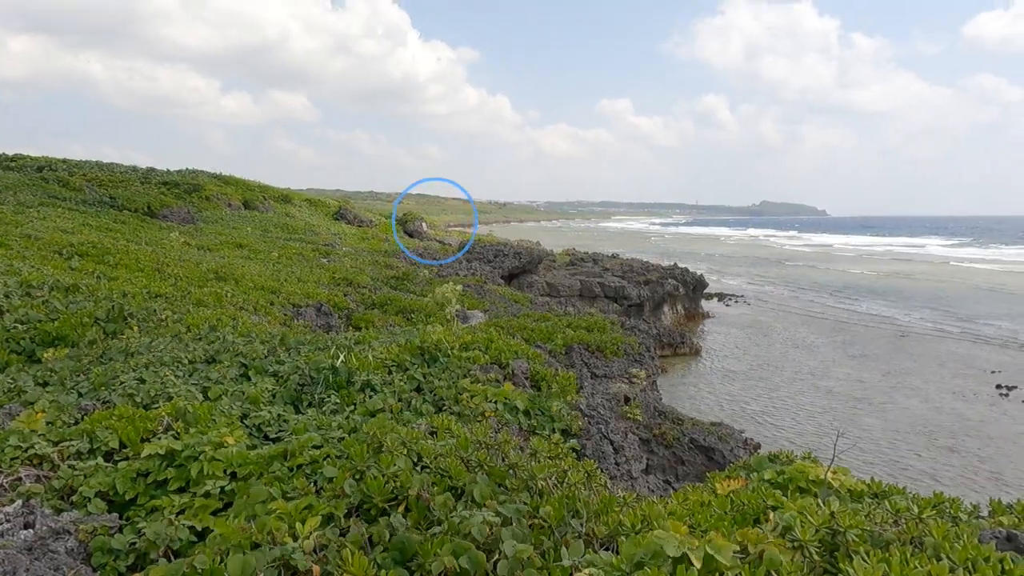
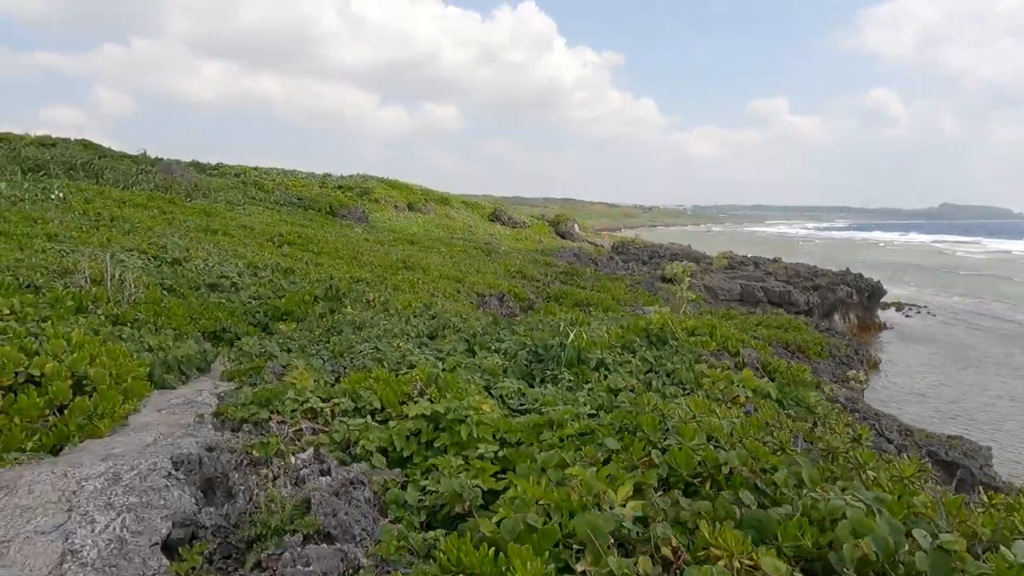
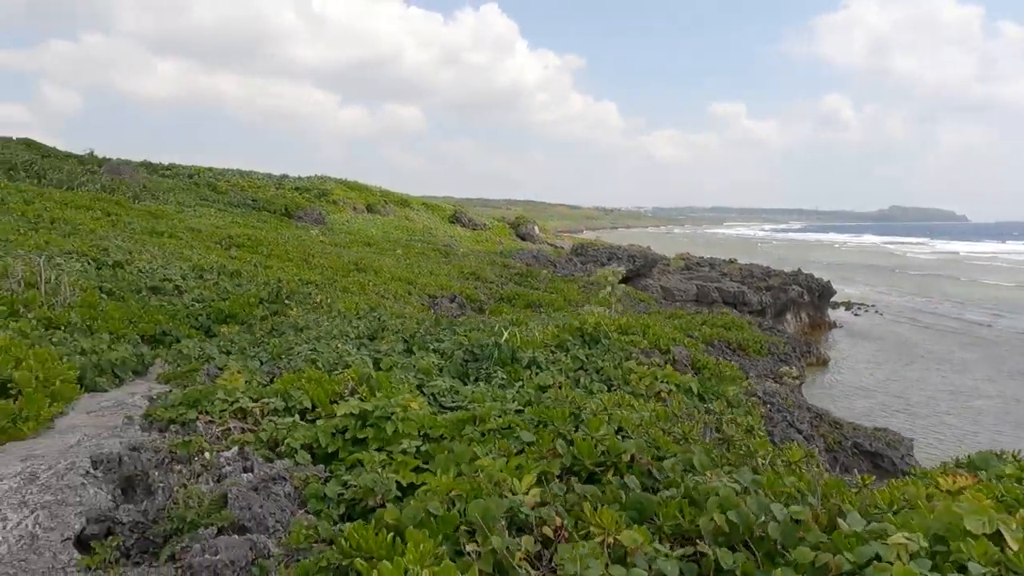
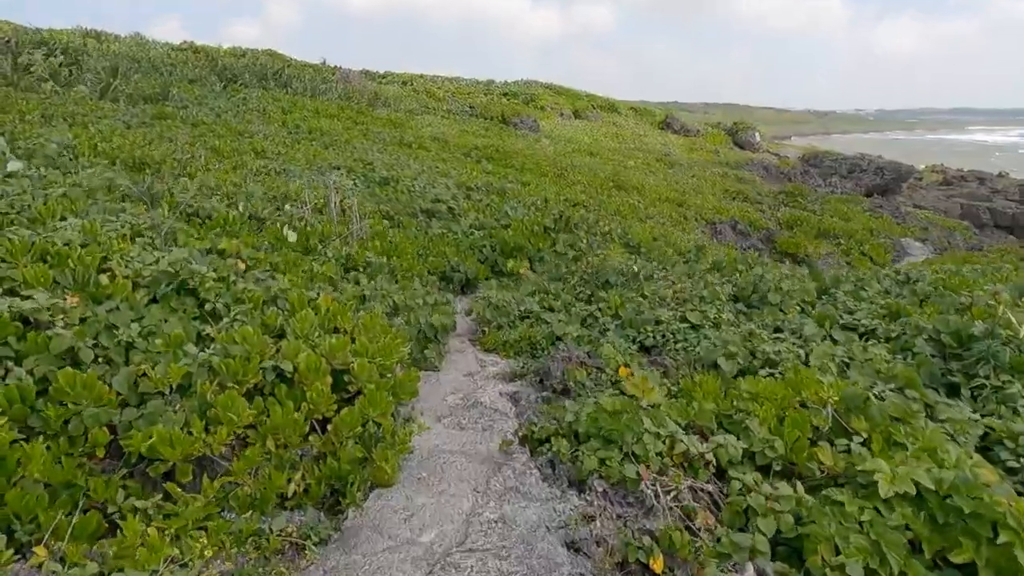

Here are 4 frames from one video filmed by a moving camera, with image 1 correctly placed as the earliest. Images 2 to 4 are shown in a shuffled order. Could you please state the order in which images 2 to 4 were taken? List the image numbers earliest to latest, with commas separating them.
3, 2, 4
